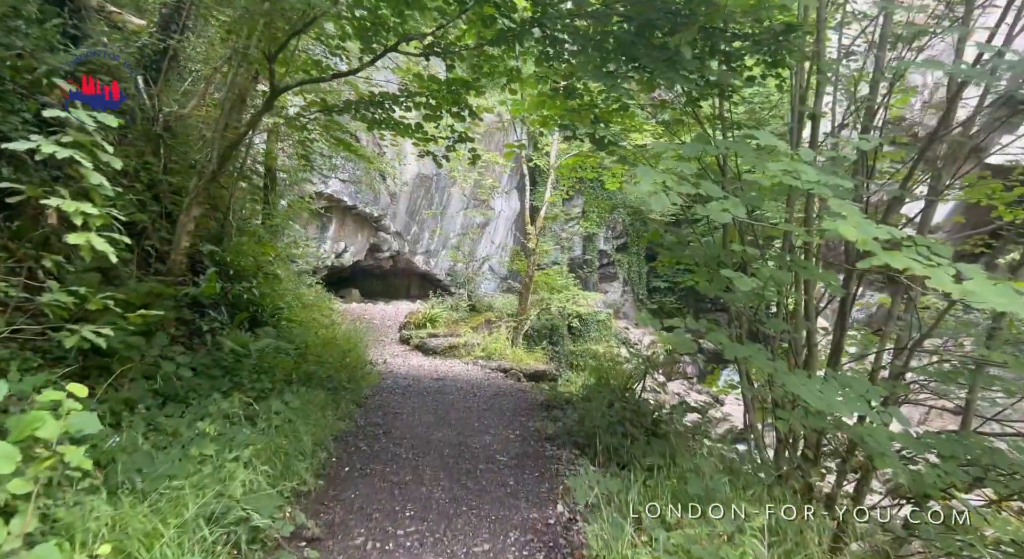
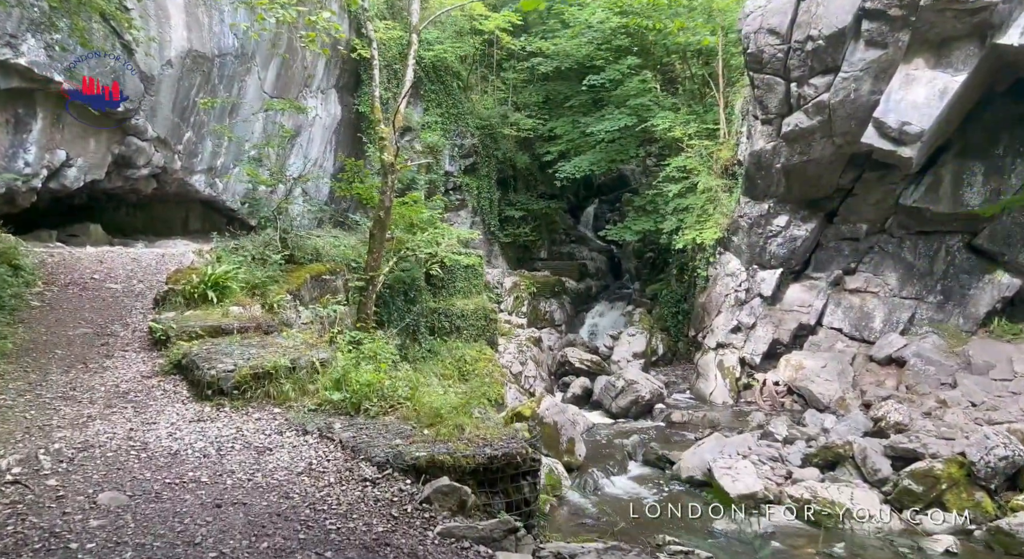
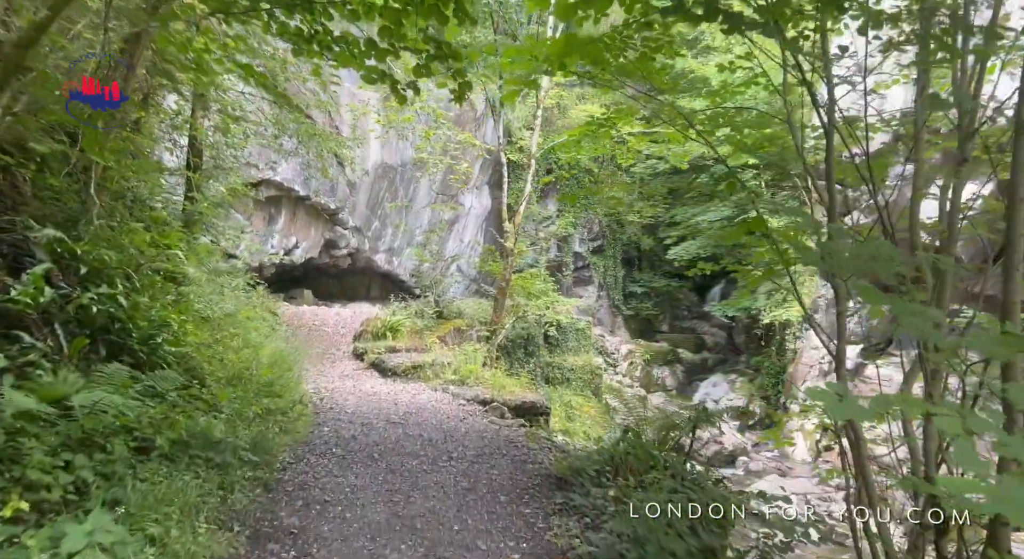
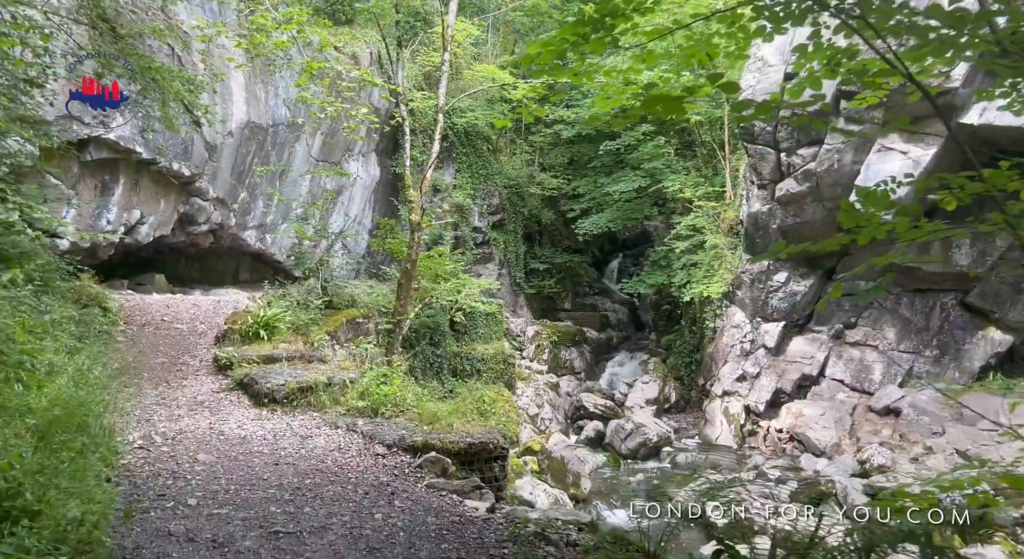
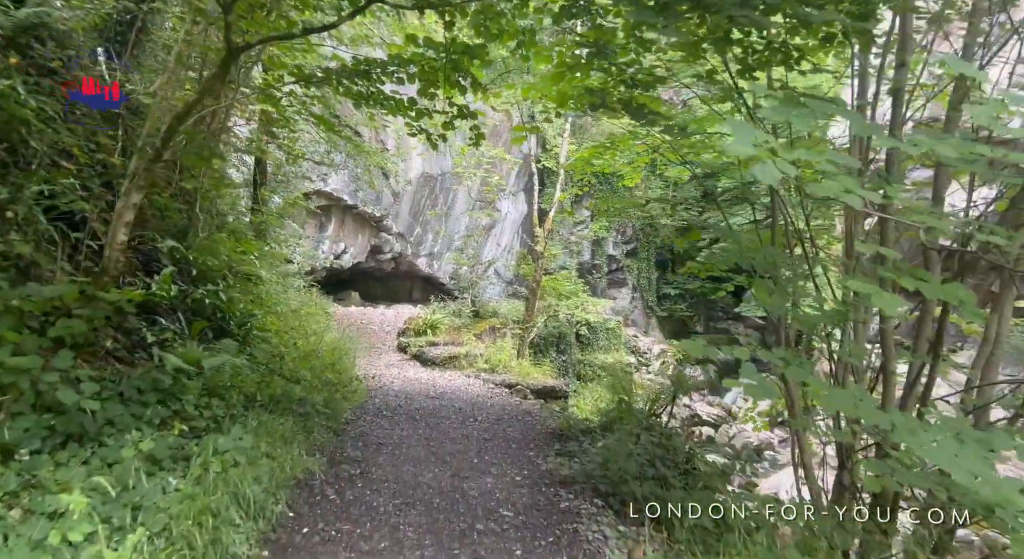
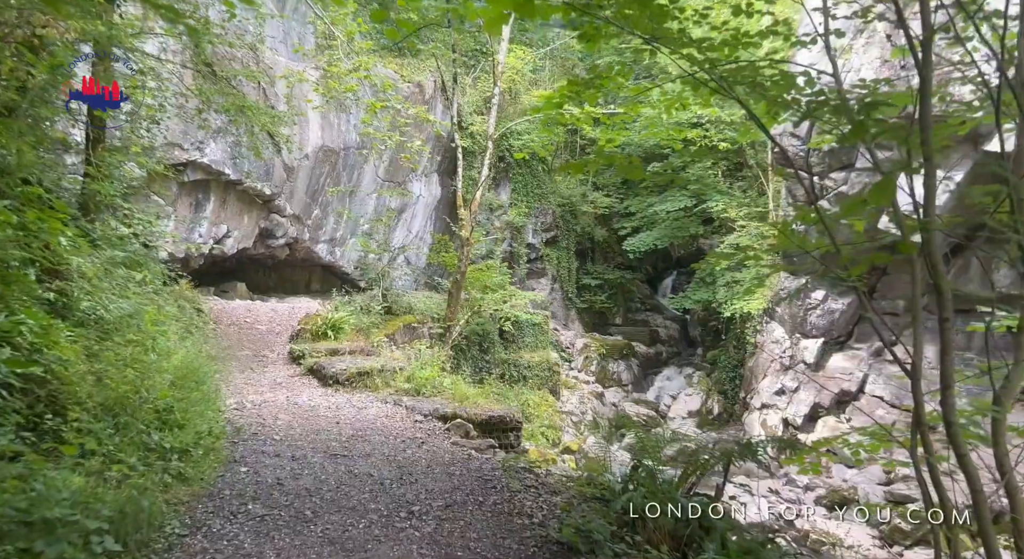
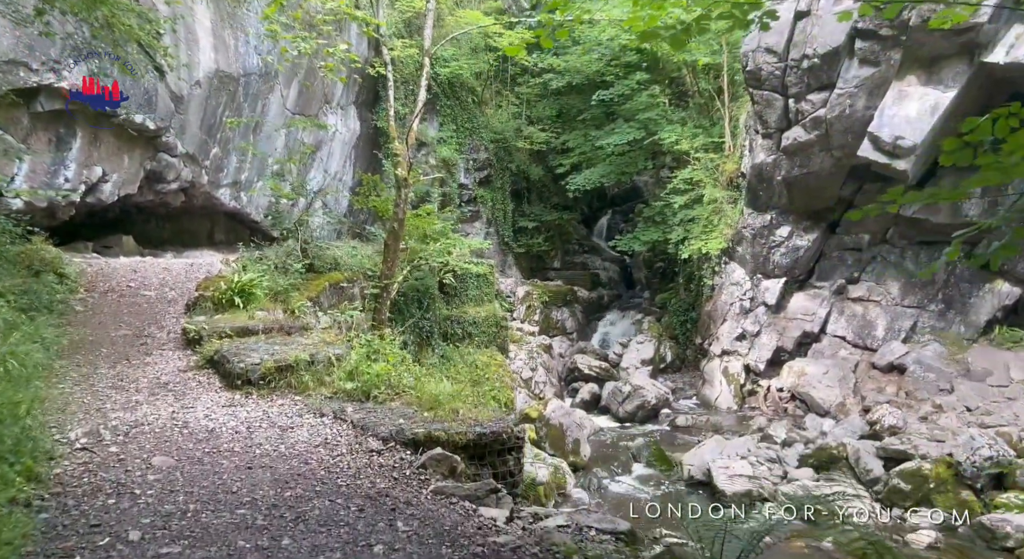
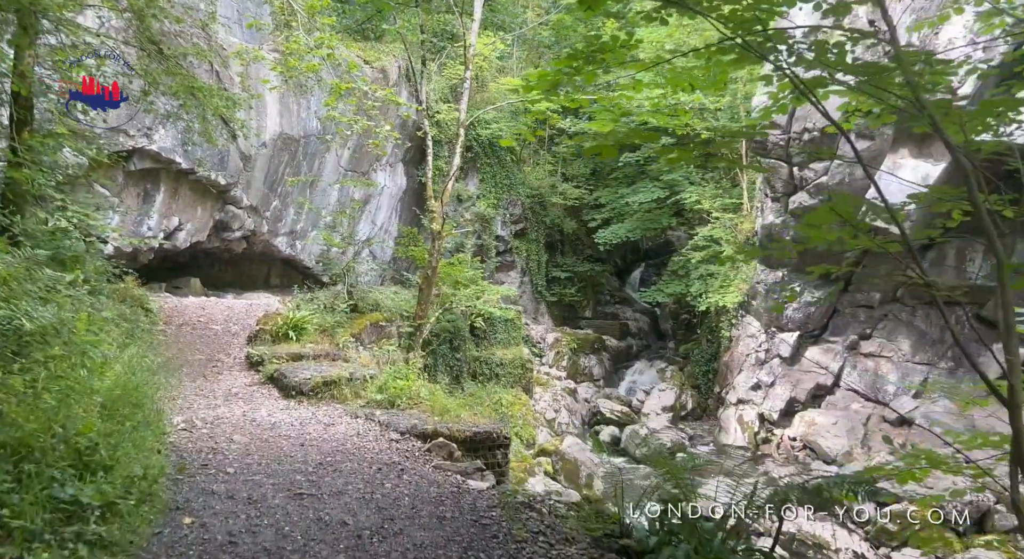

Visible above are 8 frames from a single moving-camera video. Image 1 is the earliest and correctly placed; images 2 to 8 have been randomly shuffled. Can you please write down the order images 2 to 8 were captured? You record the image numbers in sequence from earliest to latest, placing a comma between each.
5, 3, 6, 8, 4, 7, 2
